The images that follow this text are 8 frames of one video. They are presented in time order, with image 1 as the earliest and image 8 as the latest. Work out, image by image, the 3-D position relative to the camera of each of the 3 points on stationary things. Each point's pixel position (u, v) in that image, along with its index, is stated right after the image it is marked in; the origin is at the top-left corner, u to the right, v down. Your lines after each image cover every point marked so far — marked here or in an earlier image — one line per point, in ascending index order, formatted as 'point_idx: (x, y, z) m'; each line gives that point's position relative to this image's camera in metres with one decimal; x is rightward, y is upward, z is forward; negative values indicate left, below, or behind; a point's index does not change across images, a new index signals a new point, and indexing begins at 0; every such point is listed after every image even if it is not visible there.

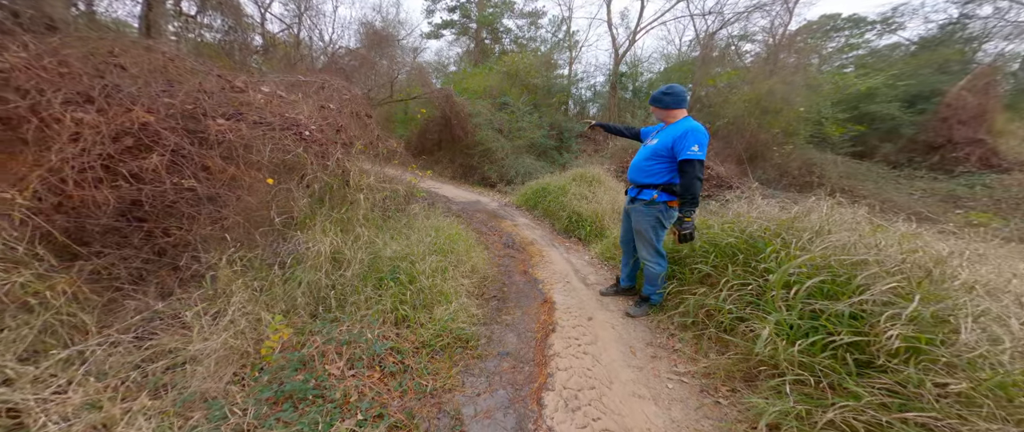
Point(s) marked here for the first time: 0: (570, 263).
0: (+0.8, -0.7, +5.0) m
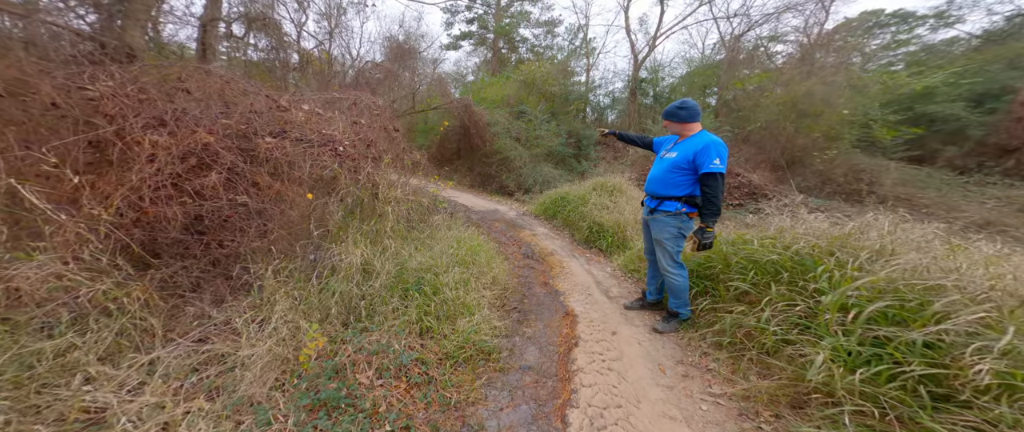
0: (+1.2, -0.9, +4.8) m
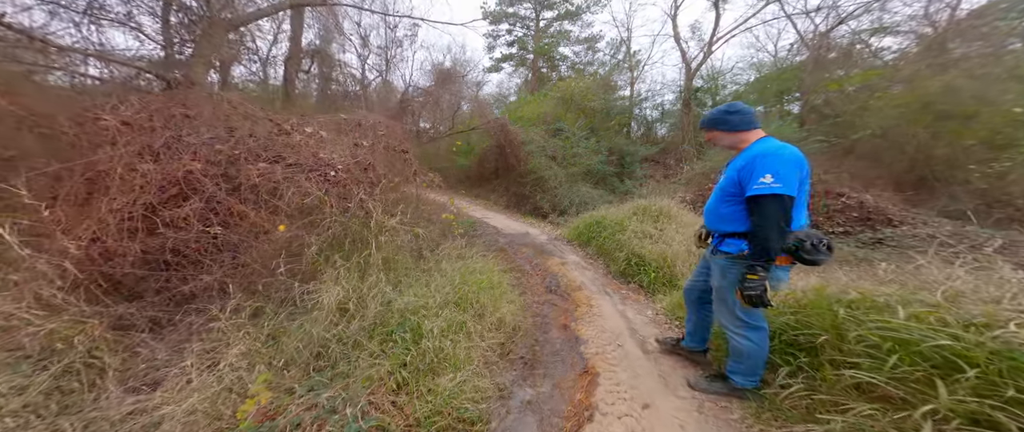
0: (+1.4, -1.2, +4.0) m
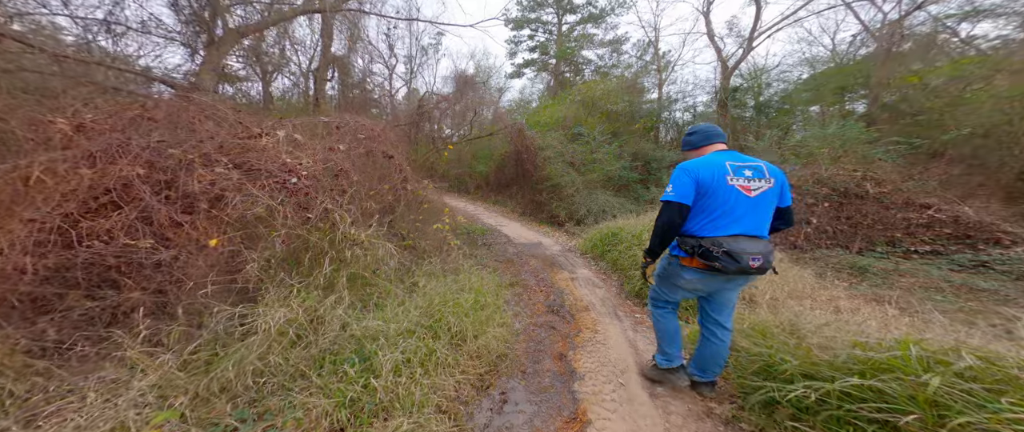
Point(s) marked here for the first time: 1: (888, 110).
0: (+1.2, -1.4, +3.3) m
1: (+7.8, +2.2, +6.8) m
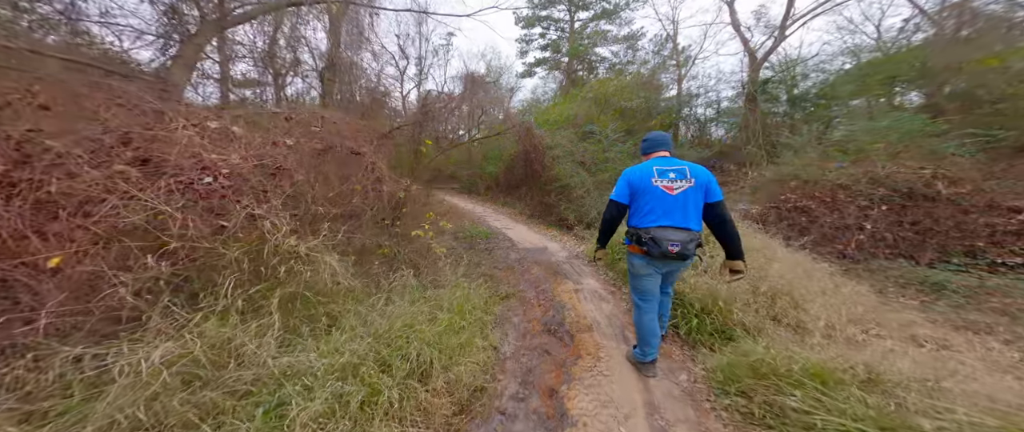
0: (+1.1, -1.4, +2.6) m
1: (+7.8, +2.1, +5.8) m
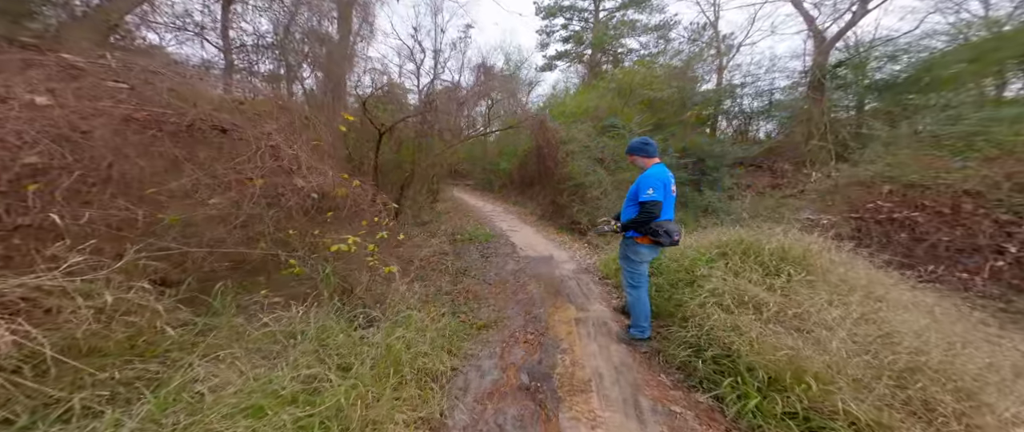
0: (+0.6, -1.5, +1.3) m
1: (+7.7, +1.8, +4.0) m
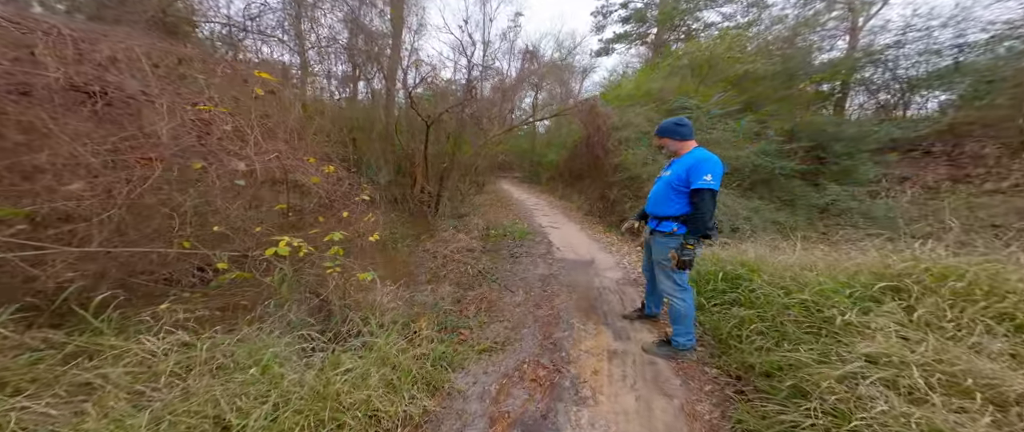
0: (+0.3, -1.5, +0.3) m
1: (+7.9, +1.5, +1.7) m
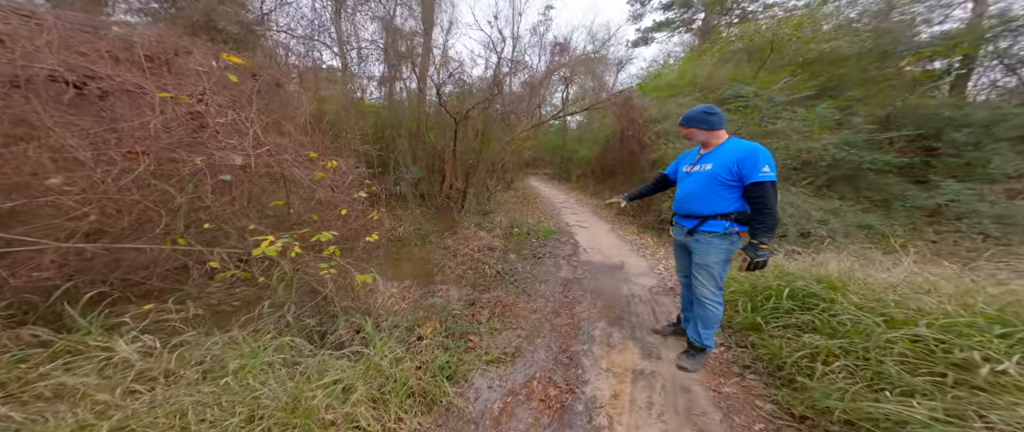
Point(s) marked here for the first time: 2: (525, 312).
0: (+0.2, -1.4, -0.1) m
1: (+7.9, +1.4, +0.6) m
2: (+0.1, -1.0, +3.3) m
